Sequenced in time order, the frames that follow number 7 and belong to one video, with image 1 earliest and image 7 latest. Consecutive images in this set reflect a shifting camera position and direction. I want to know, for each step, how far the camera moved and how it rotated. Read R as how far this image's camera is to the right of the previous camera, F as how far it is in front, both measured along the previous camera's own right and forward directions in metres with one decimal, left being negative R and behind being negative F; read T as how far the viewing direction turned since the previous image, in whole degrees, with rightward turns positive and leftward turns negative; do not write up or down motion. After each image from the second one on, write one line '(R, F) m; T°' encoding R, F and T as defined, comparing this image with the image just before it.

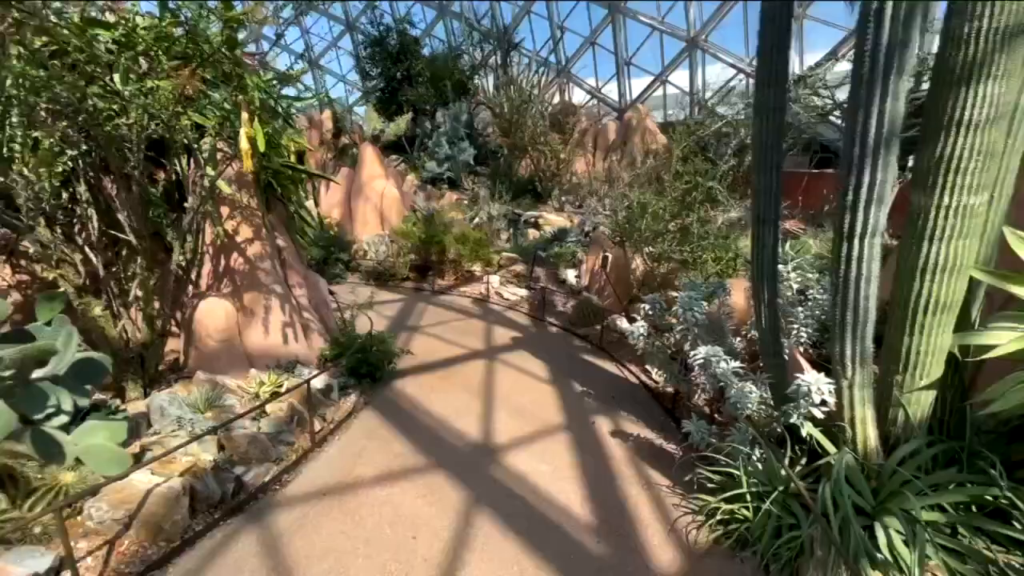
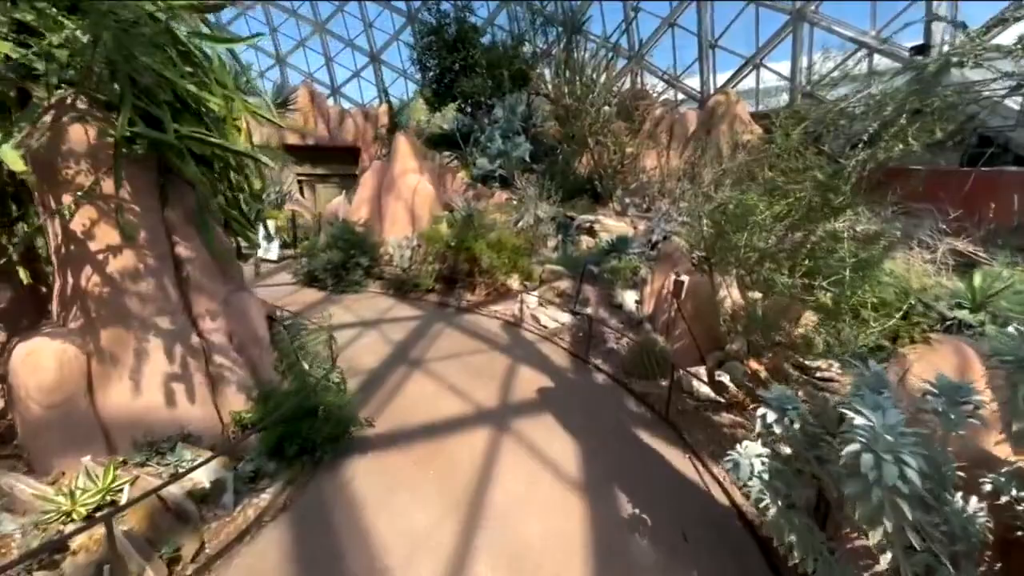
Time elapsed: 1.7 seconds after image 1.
(+0.2, +1.3) m; -8°
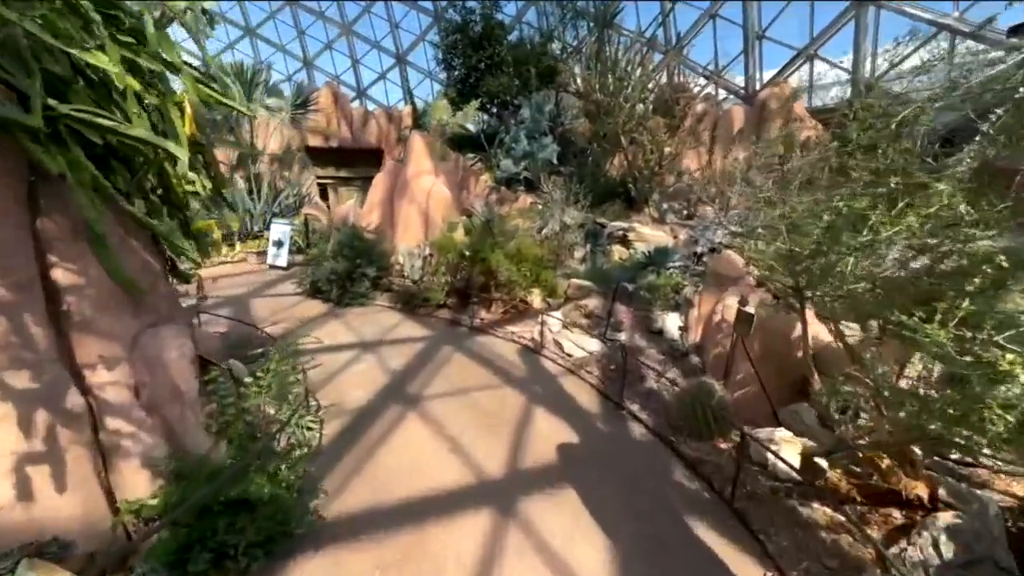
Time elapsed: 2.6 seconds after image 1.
(+0.1, +0.7) m; -3°
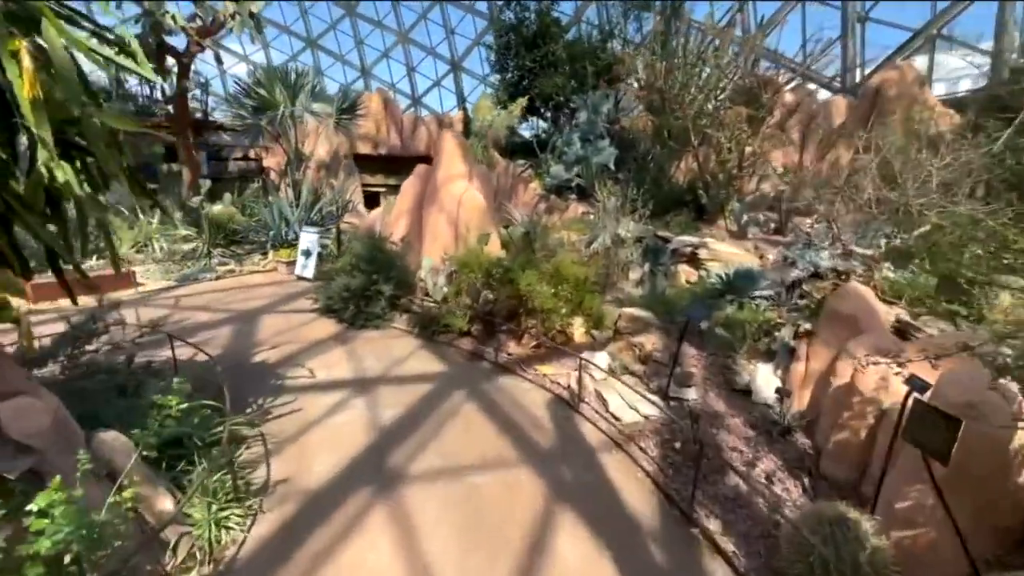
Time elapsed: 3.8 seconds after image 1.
(+0.2, +1.0) m; -7°
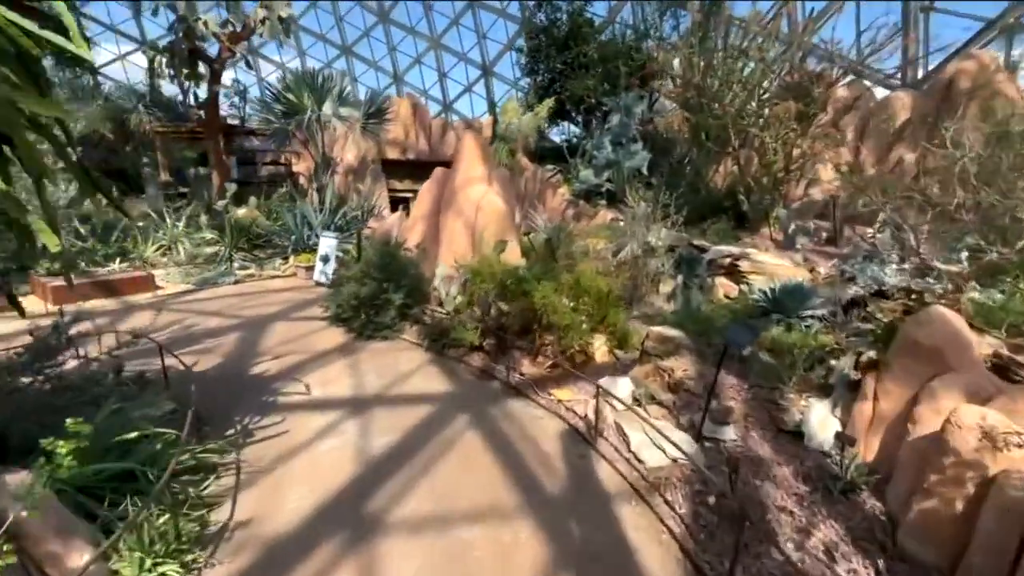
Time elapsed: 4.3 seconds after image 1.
(+0.1, +0.4) m; -4°
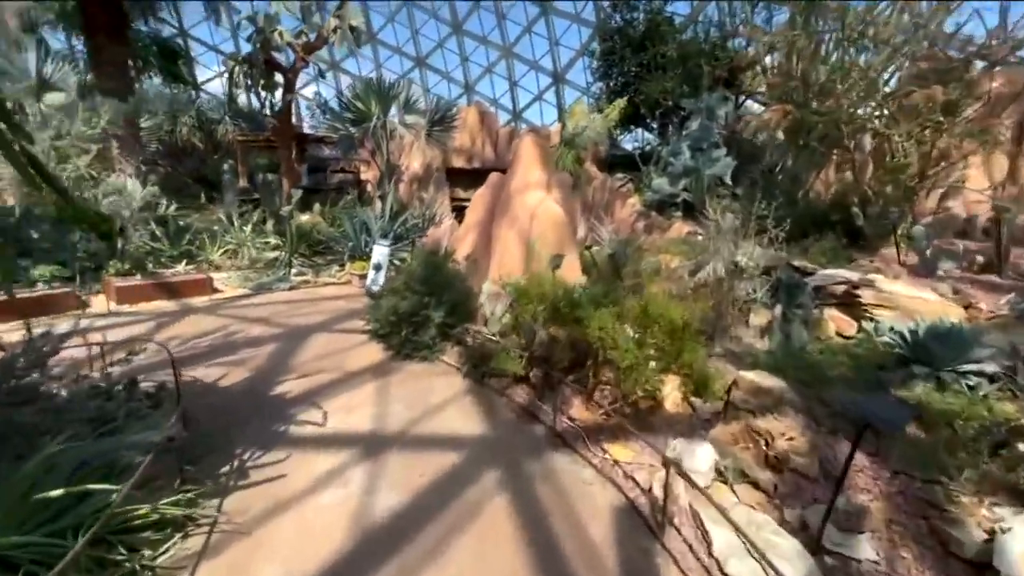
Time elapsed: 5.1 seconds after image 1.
(+0.1, +0.6) m; -8°
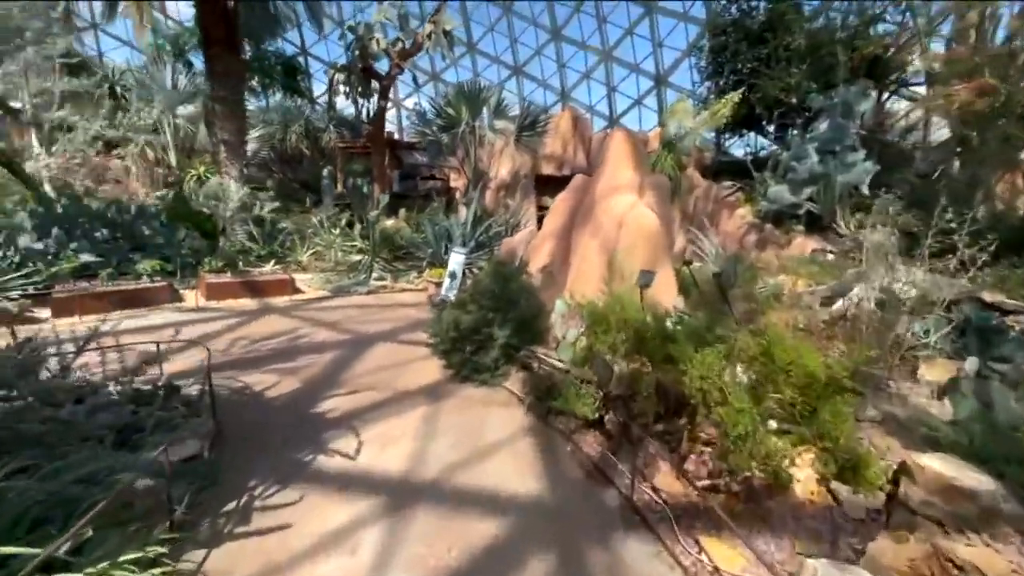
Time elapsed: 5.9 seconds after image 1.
(+0.1, +0.6) m; -11°
